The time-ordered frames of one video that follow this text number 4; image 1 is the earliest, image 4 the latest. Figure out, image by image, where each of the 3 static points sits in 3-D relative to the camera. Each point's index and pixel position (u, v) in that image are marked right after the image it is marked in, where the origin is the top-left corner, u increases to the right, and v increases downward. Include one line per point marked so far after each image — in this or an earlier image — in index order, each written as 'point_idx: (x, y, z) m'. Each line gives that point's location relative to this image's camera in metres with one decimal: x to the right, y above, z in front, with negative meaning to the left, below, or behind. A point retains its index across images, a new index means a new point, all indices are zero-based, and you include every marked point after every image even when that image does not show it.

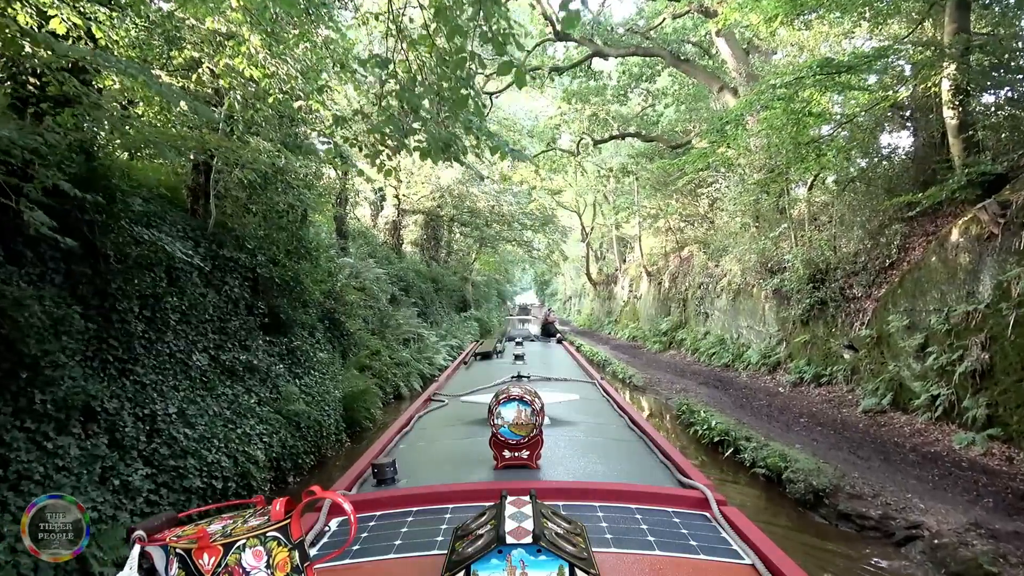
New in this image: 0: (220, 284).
0: (-3.6, +0.1, +6.4) m
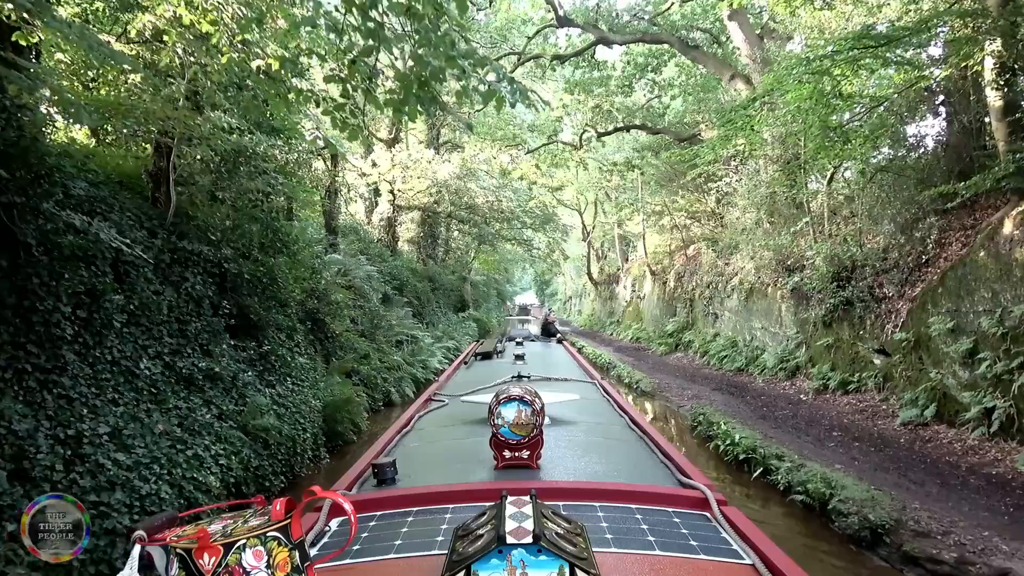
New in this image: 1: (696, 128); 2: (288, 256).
0: (-3.6, +0.1, +5.7) m
1: (+5.6, +4.9, +15.9) m
2: (-3.2, +0.5, +7.5) m
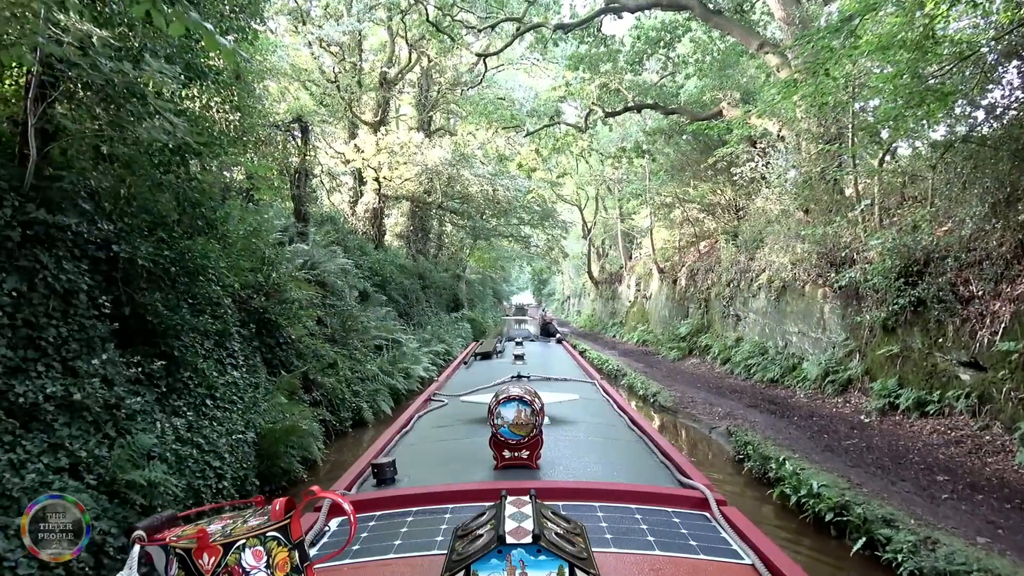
0: (-3.6, +0.2, +4.0) m
1: (+5.5, +4.9, +14.3) m
2: (-3.3, +0.5, +5.8) m
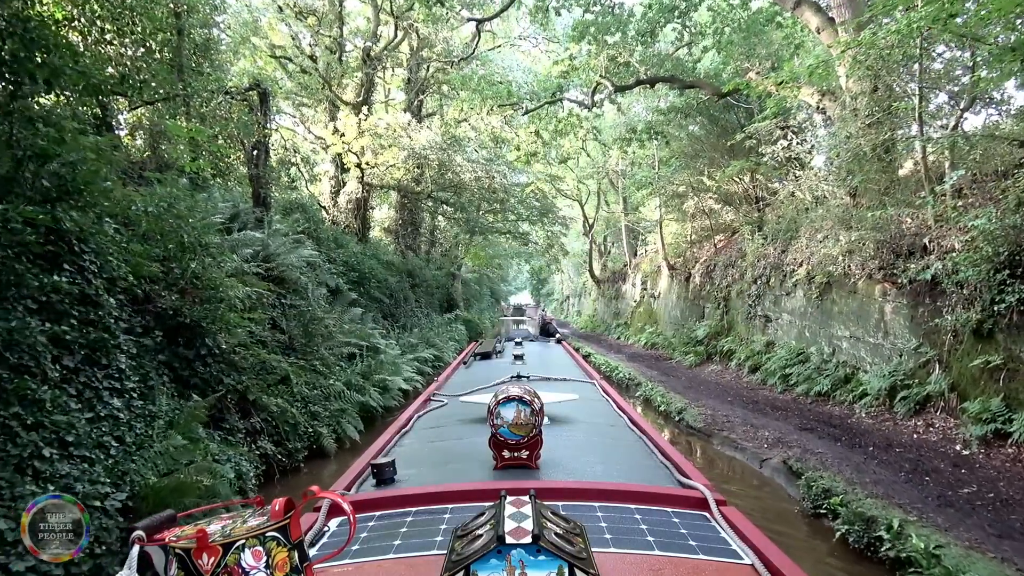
0: (-3.6, +0.2, +2.3) m
1: (+5.4, +5.0, +12.7) m
2: (-3.3, +0.6, +4.1) m
